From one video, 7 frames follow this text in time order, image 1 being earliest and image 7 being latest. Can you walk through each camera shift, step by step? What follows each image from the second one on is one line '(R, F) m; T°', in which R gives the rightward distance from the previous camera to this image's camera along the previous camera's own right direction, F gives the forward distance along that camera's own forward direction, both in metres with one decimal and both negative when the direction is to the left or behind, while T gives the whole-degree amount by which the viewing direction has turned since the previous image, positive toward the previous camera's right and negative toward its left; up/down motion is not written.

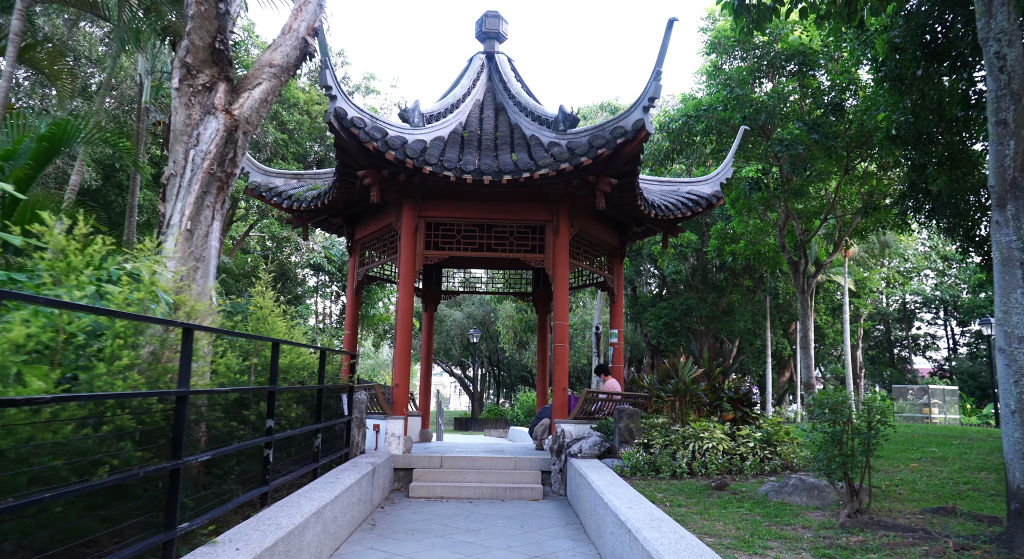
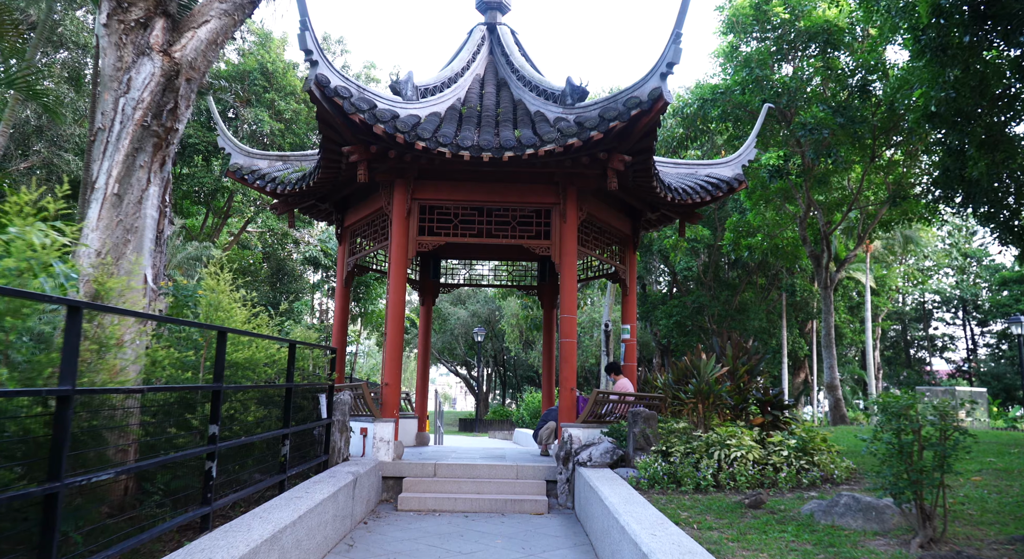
(+0.1, +0.9) m; -1°
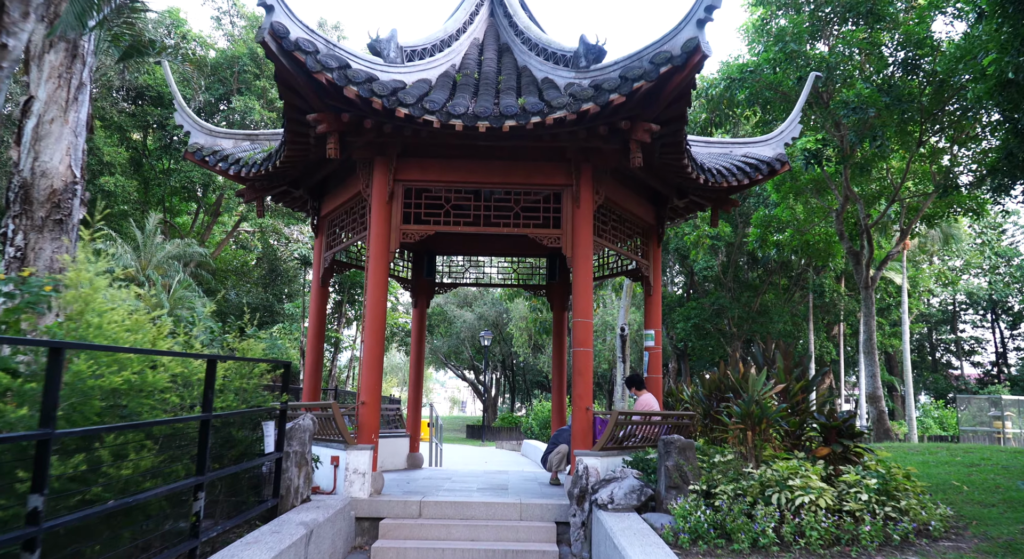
(+0.1, +1.5) m; -1°
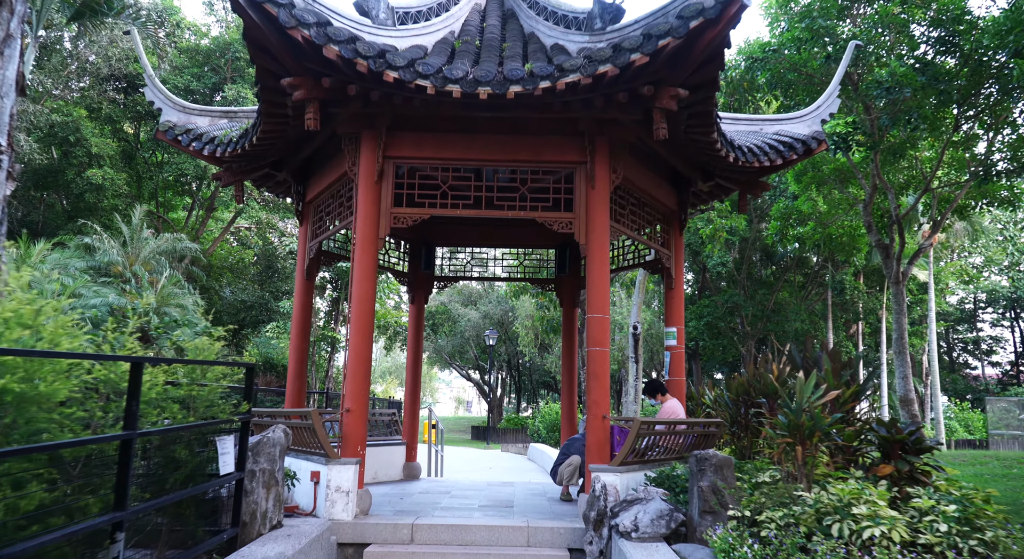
(0.0, +0.9) m; 0°
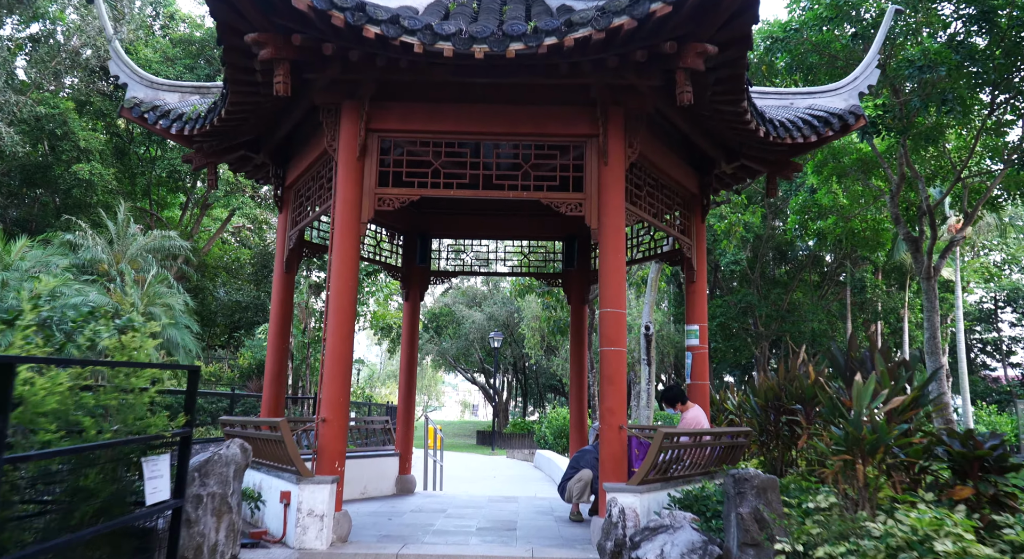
(0.0, +0.8) m; -1°
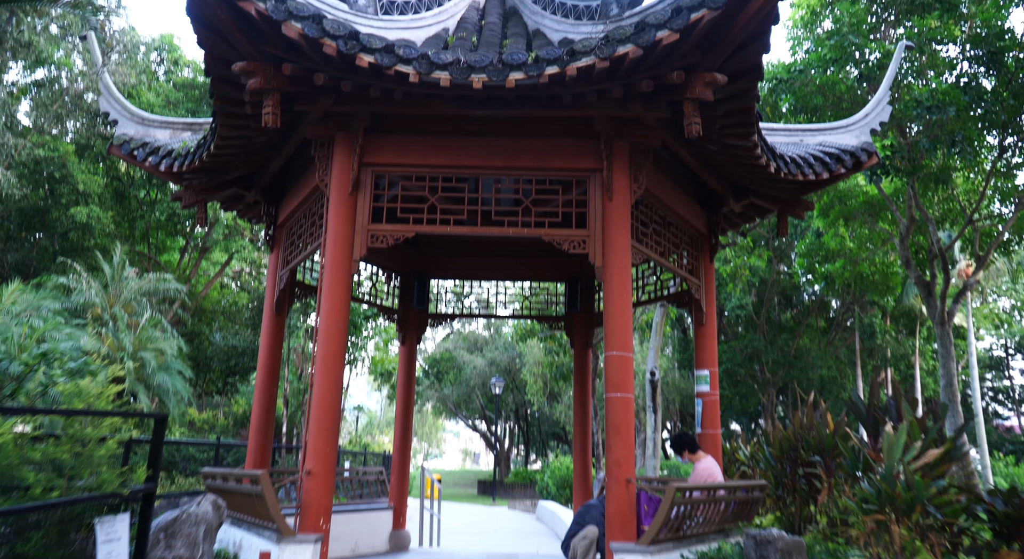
(0.0, +0.3) m; 0°
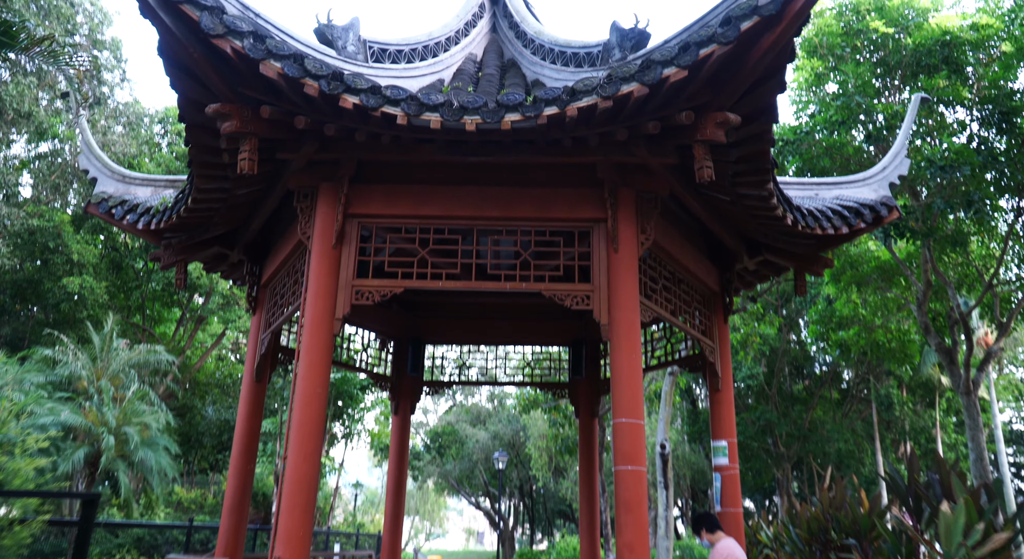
(+0.1, +0.5) m; 0°
